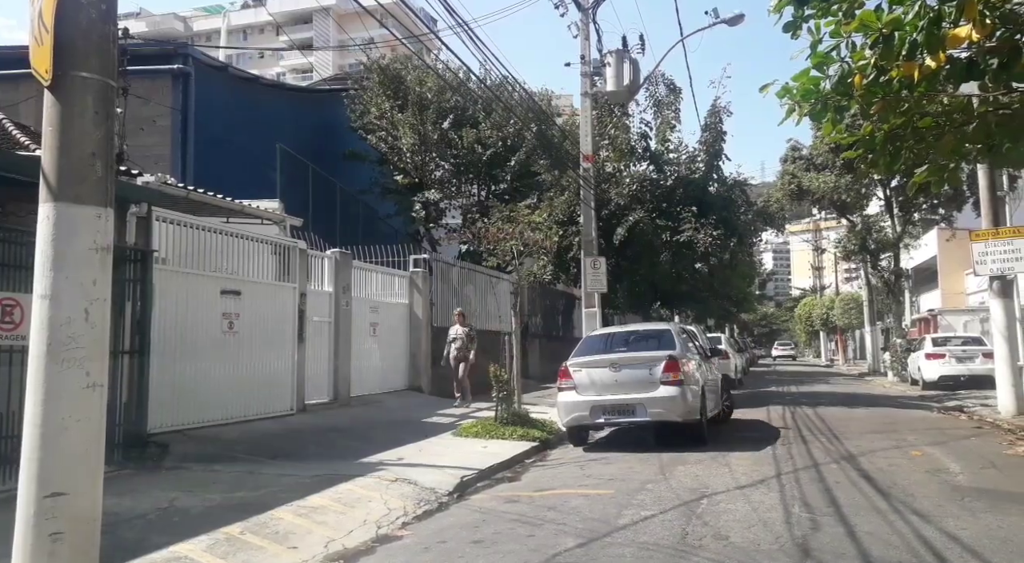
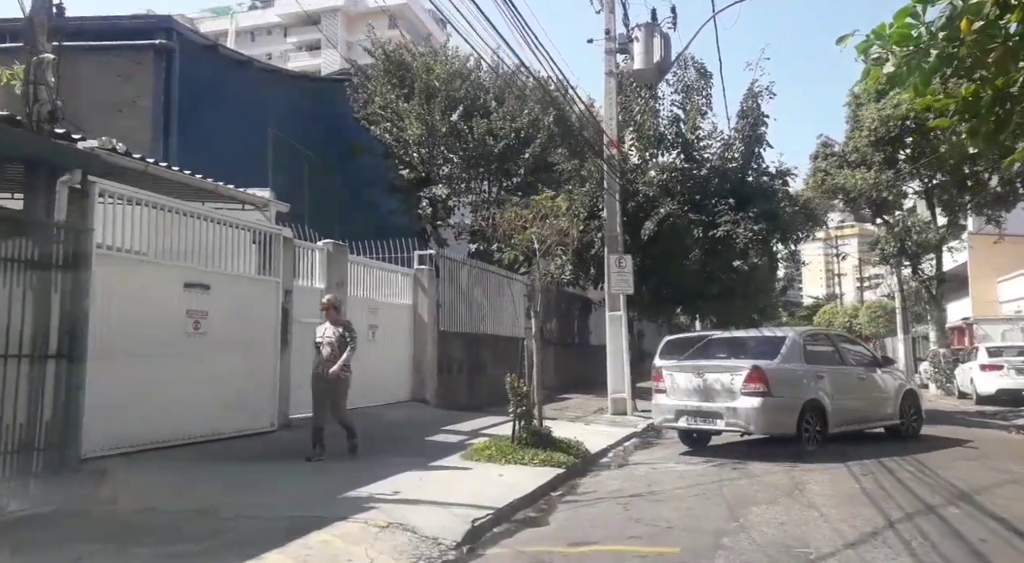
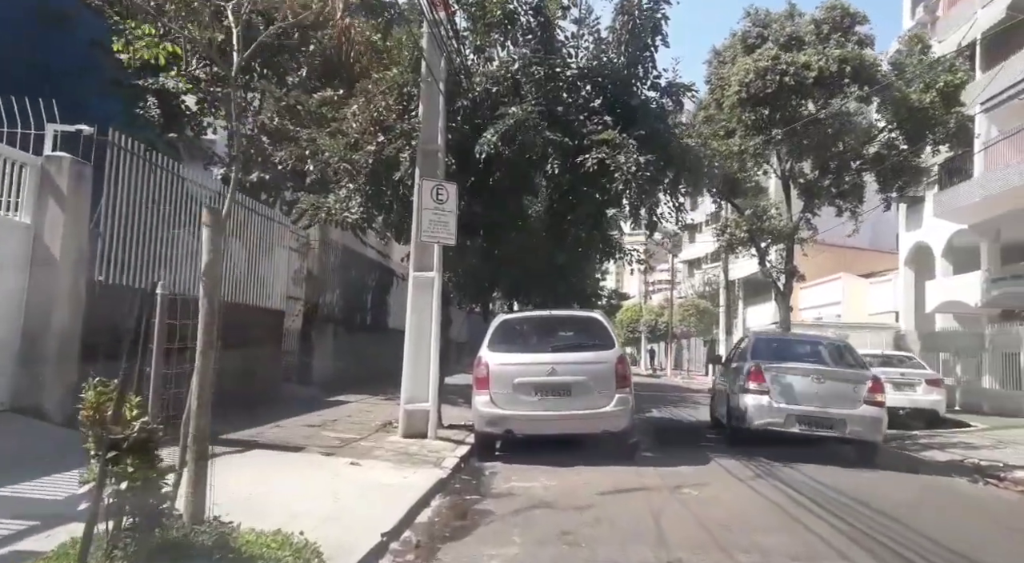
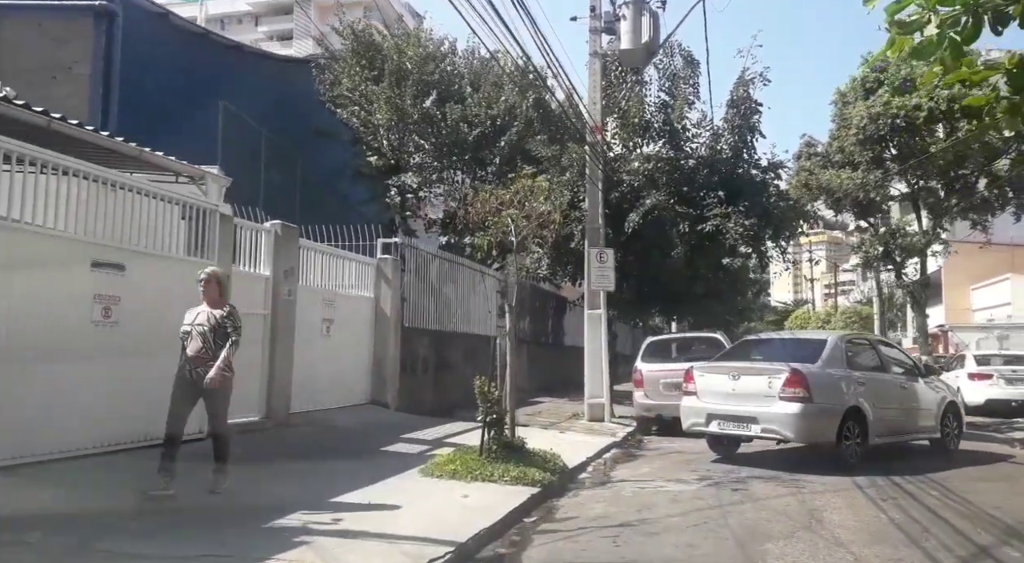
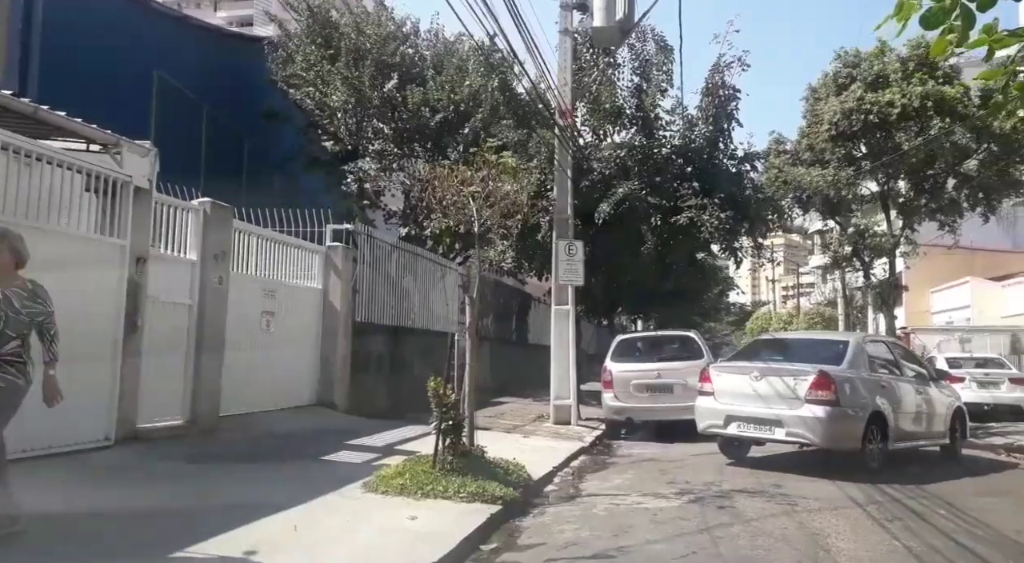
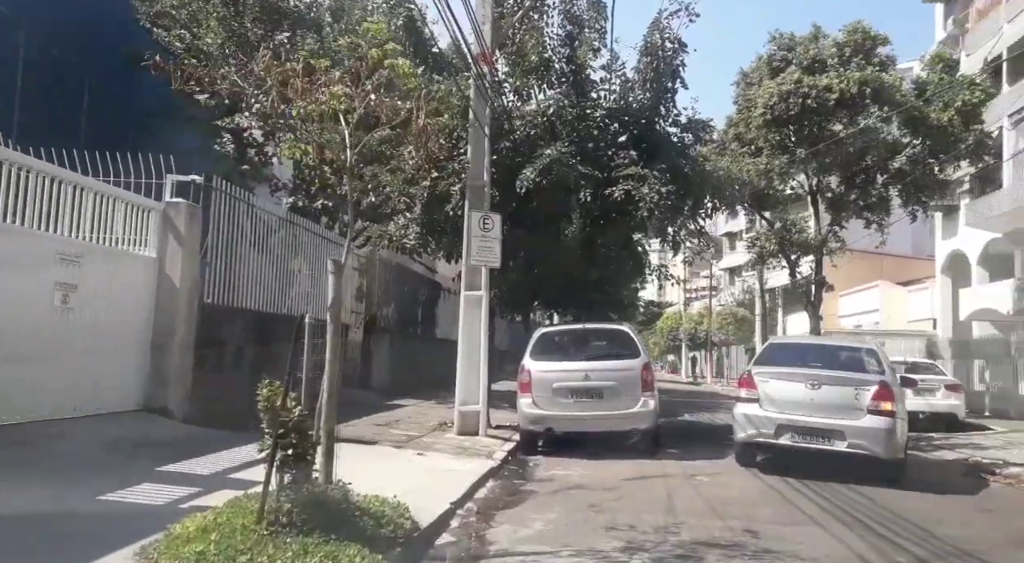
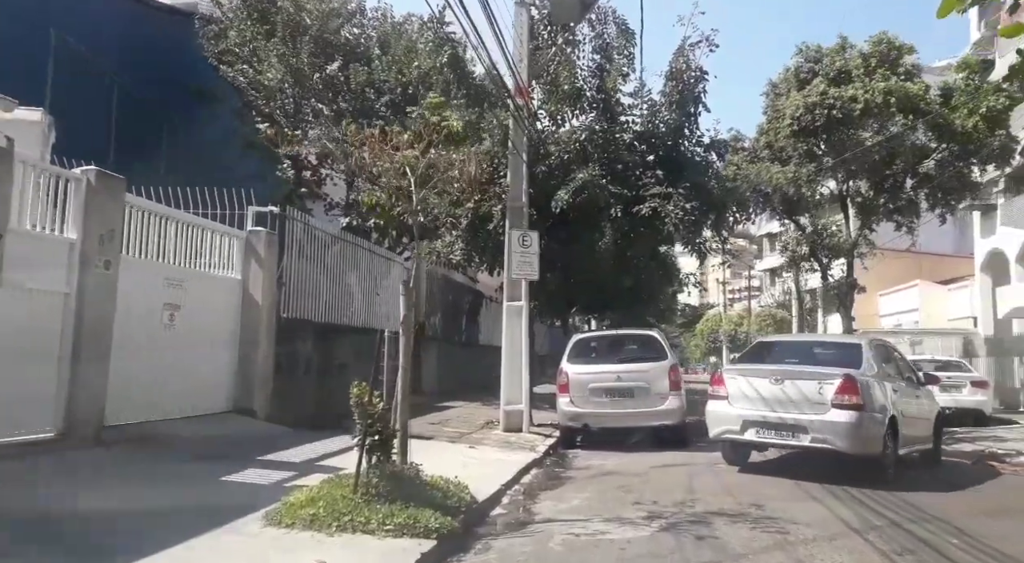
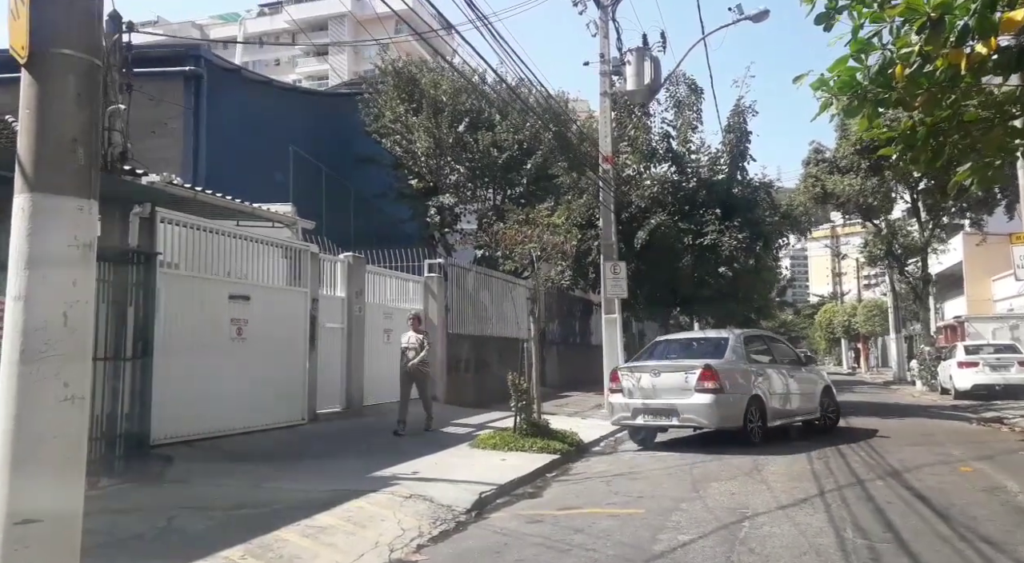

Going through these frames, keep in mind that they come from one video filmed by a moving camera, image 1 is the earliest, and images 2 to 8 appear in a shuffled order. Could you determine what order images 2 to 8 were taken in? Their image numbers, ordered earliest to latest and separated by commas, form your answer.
8, 2, 4, 5, 7, 6, 3
